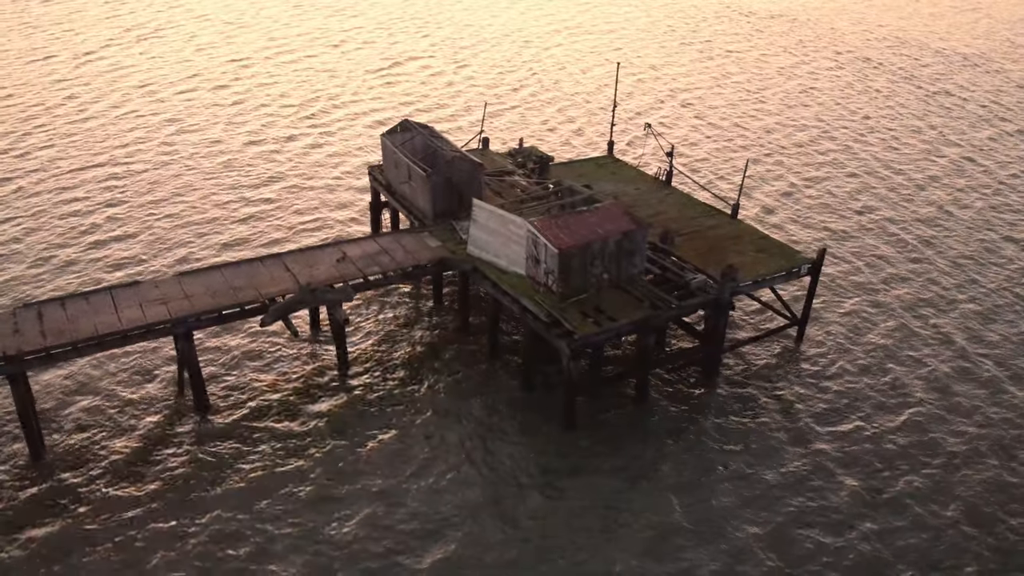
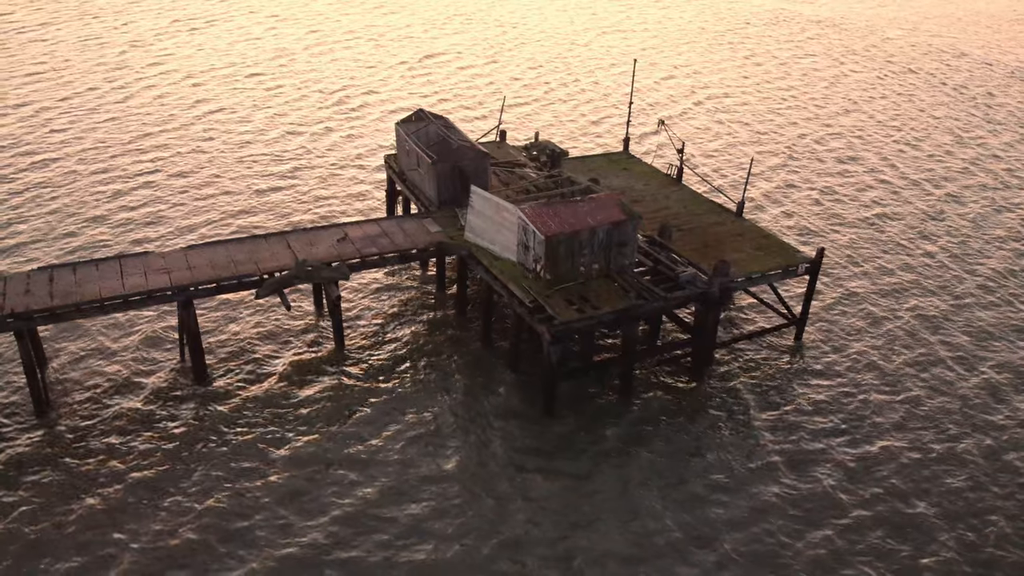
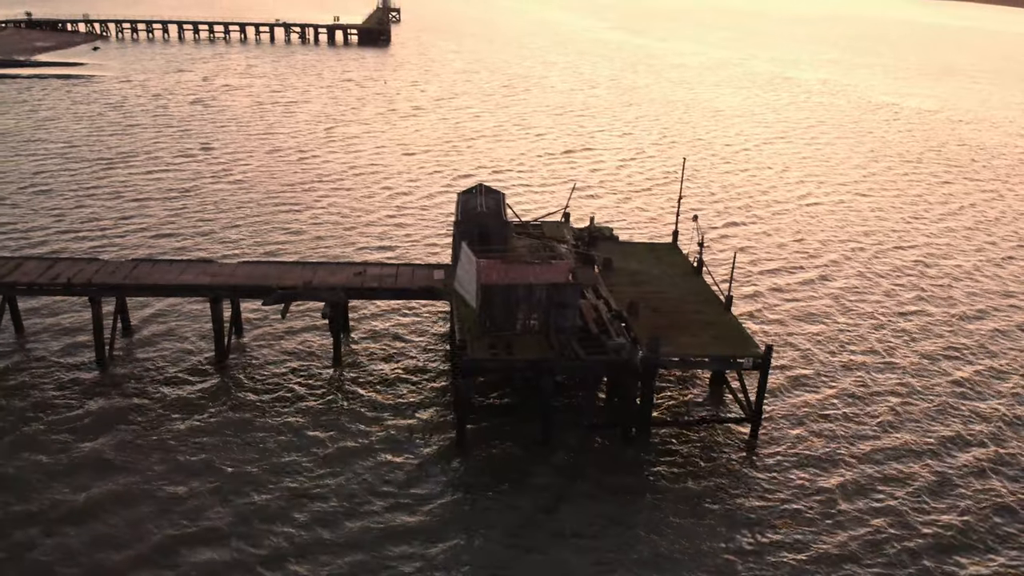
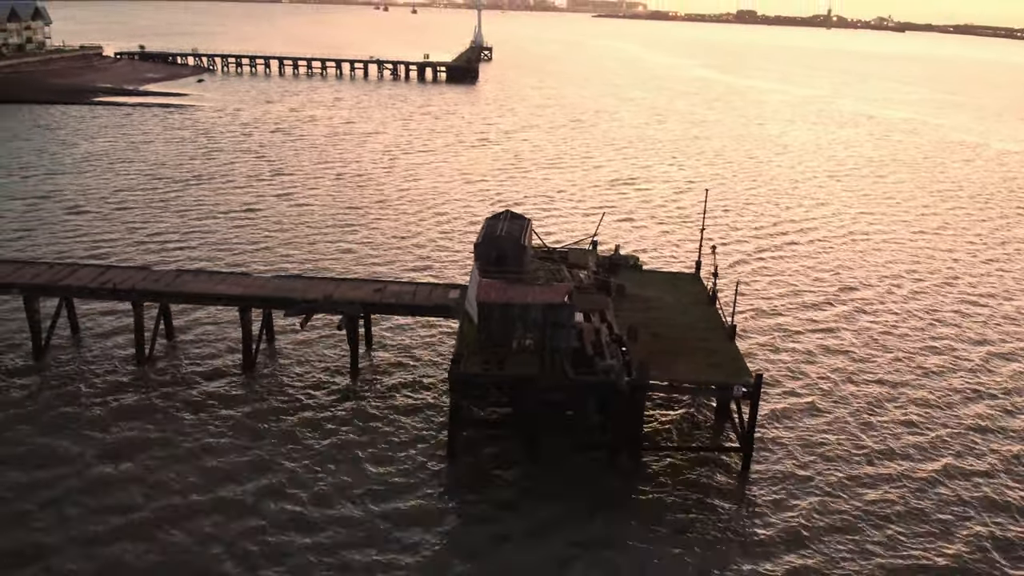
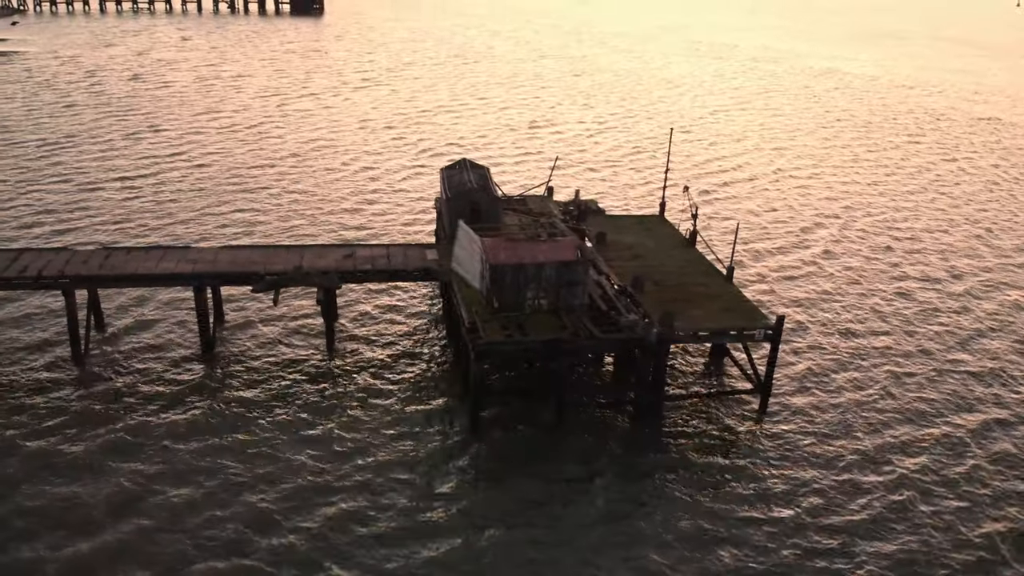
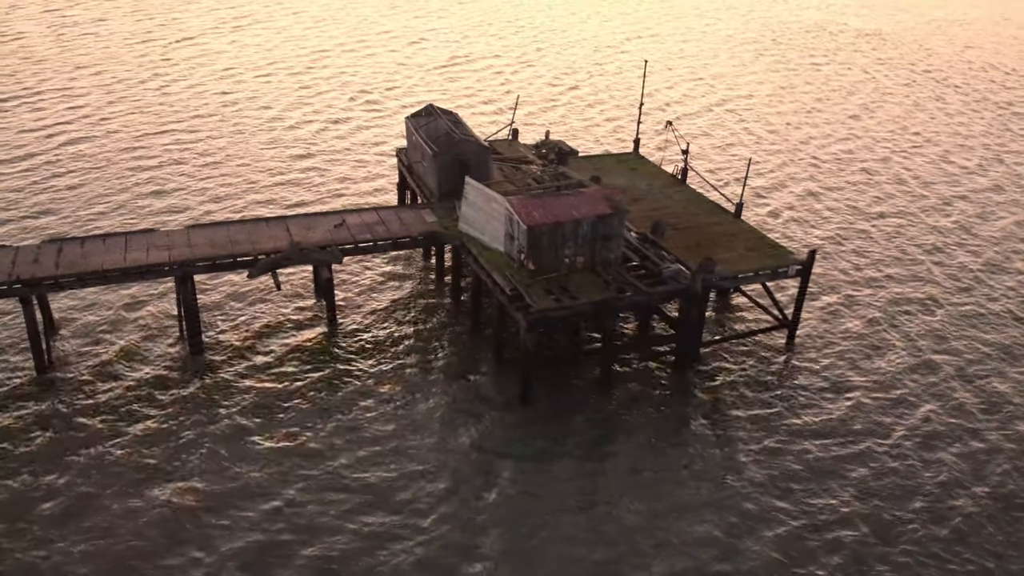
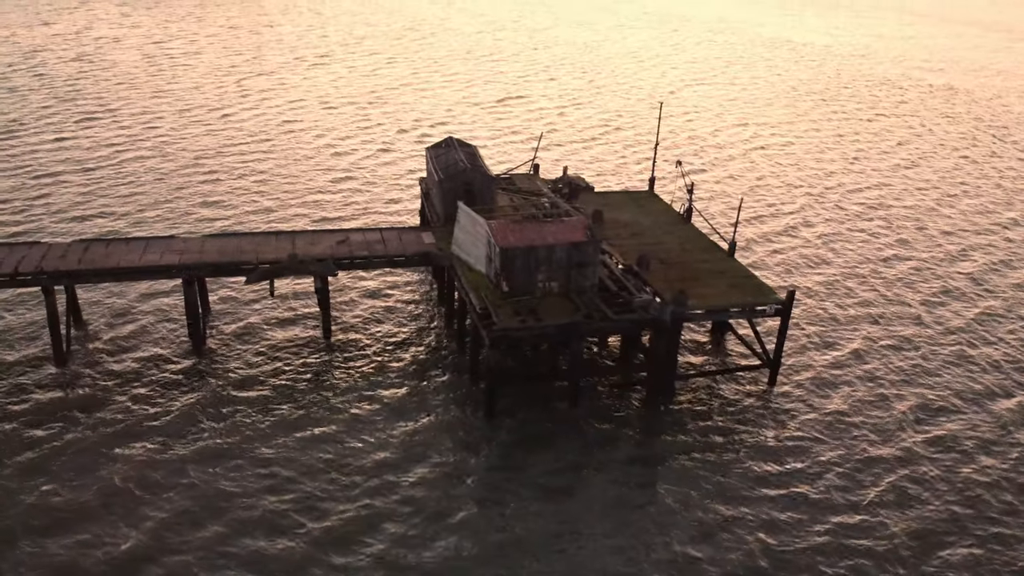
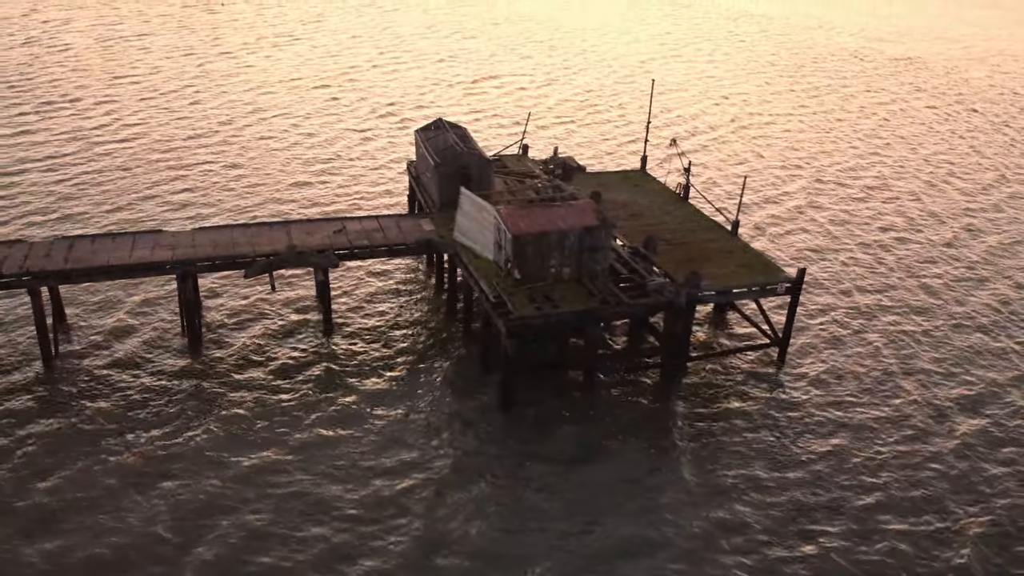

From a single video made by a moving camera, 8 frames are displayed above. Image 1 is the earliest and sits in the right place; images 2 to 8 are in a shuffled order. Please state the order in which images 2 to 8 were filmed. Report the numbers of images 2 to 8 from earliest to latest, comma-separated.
2, 6, 8, 7, 5, 3, 4
